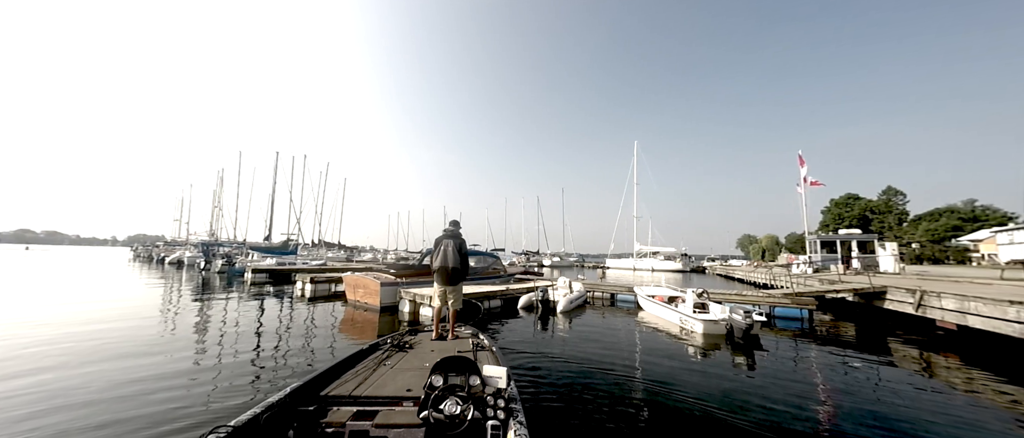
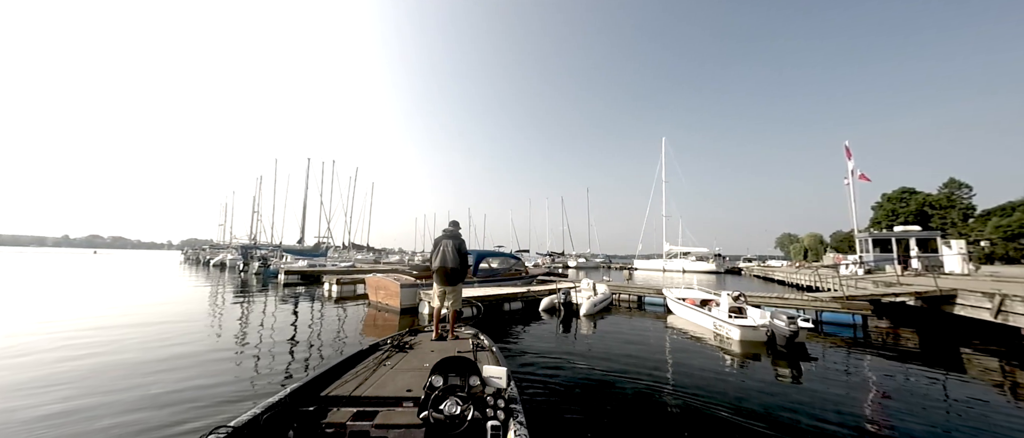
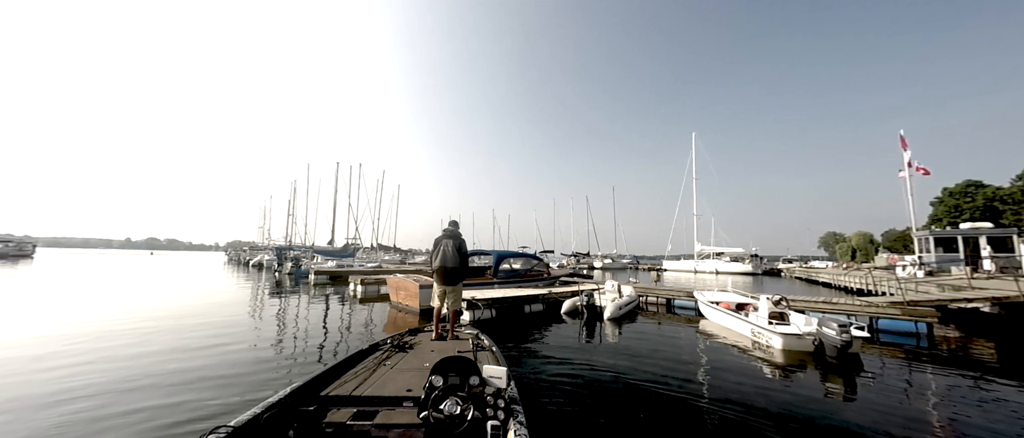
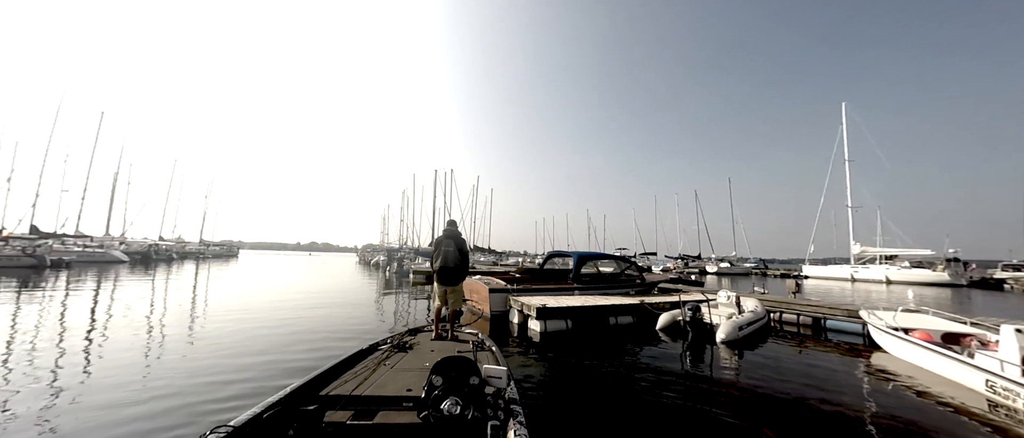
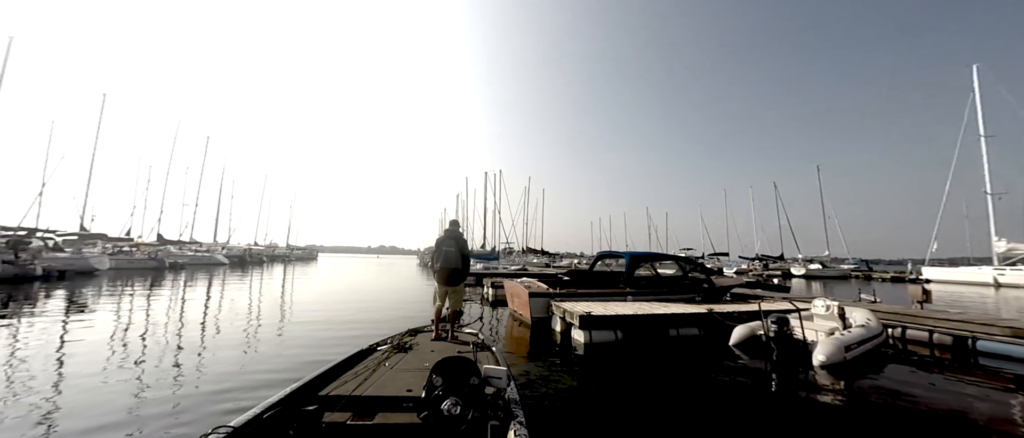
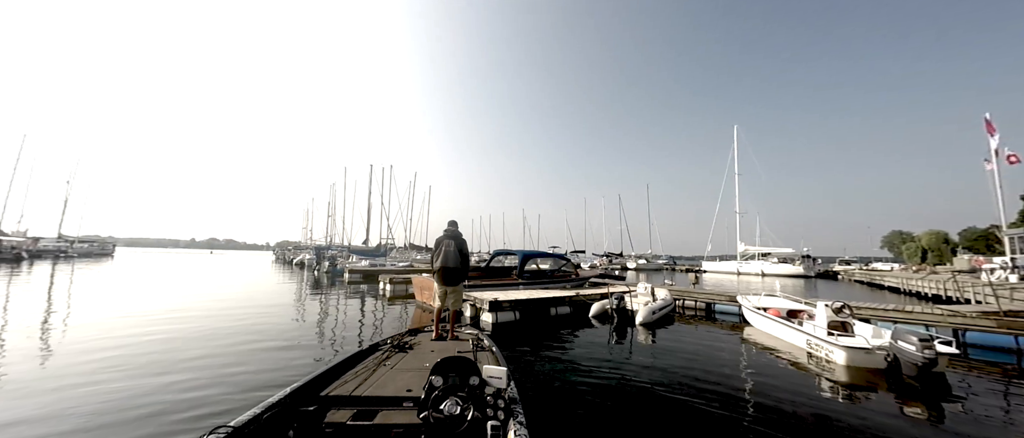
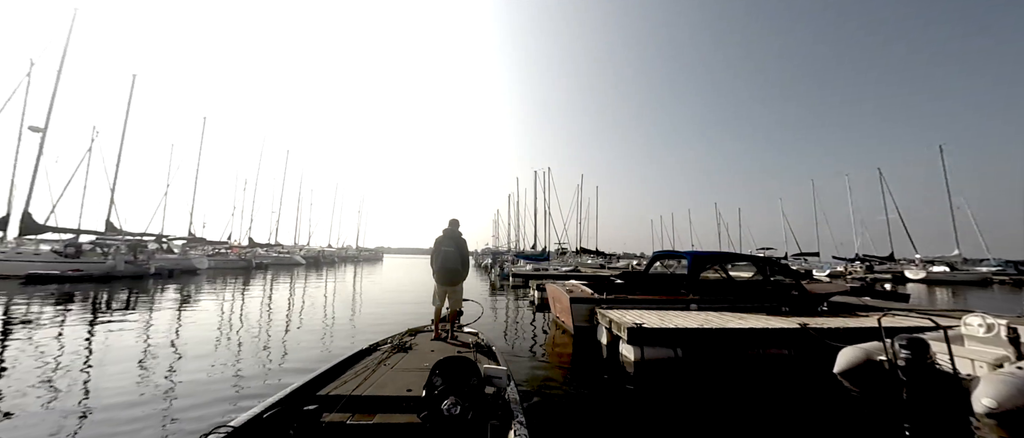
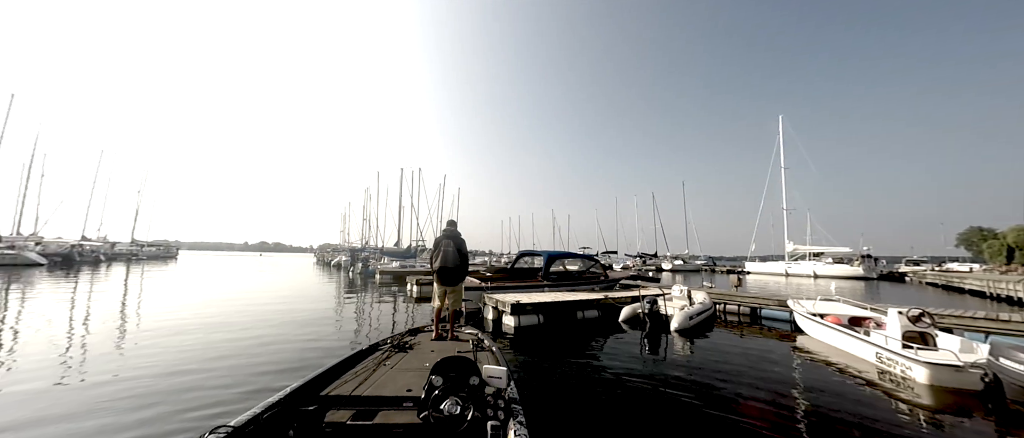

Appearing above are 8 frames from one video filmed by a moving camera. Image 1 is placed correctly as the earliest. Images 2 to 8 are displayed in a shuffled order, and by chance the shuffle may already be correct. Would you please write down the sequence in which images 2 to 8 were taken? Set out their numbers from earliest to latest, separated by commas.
2, 3, 6, 8, 4, 5, 7
